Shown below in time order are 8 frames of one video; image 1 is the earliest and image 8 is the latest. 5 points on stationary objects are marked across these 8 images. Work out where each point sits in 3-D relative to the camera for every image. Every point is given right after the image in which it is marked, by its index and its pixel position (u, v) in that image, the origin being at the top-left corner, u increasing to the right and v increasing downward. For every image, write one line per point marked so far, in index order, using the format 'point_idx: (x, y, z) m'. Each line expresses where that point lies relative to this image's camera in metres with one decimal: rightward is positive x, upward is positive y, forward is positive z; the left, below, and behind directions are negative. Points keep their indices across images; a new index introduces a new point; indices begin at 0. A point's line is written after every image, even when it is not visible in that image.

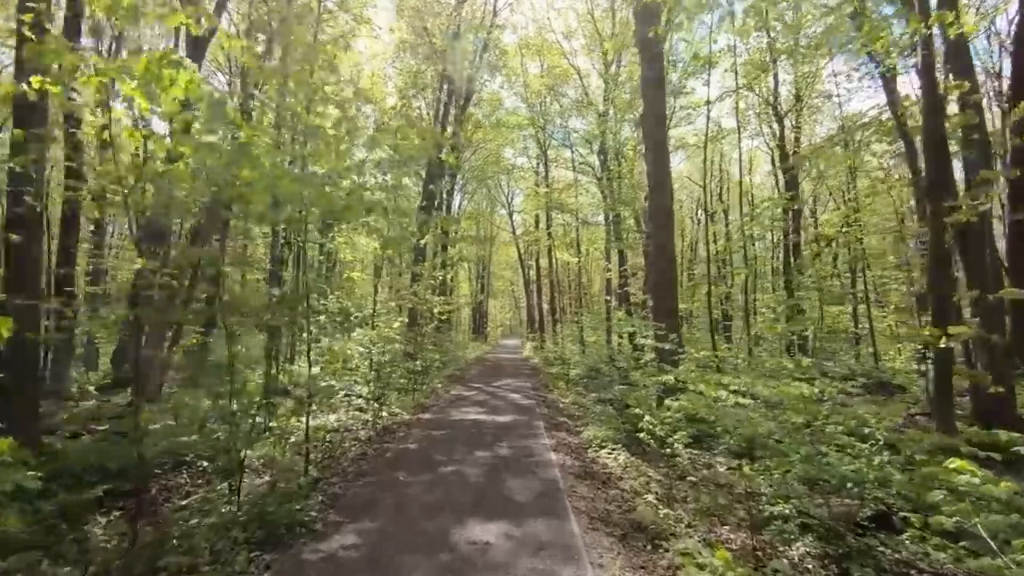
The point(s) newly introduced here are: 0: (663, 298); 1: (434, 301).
0: (+2.0, 0.0, +8.7) m
1: (-2.1, -0.5, +16.0) m
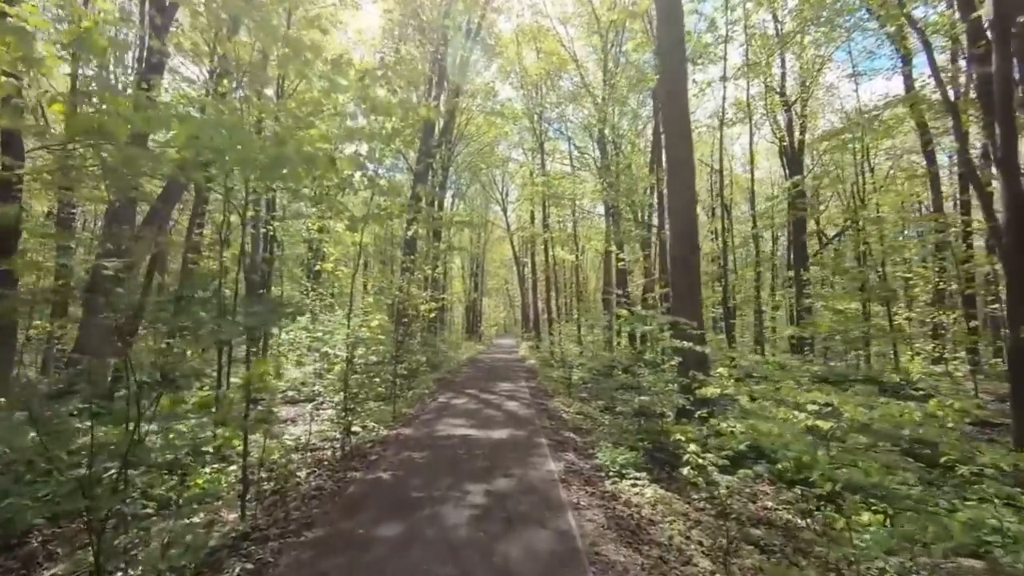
0: (+2.0, +0.1, +7.5) m
1: (-2.2, -0.4, +14.7) m
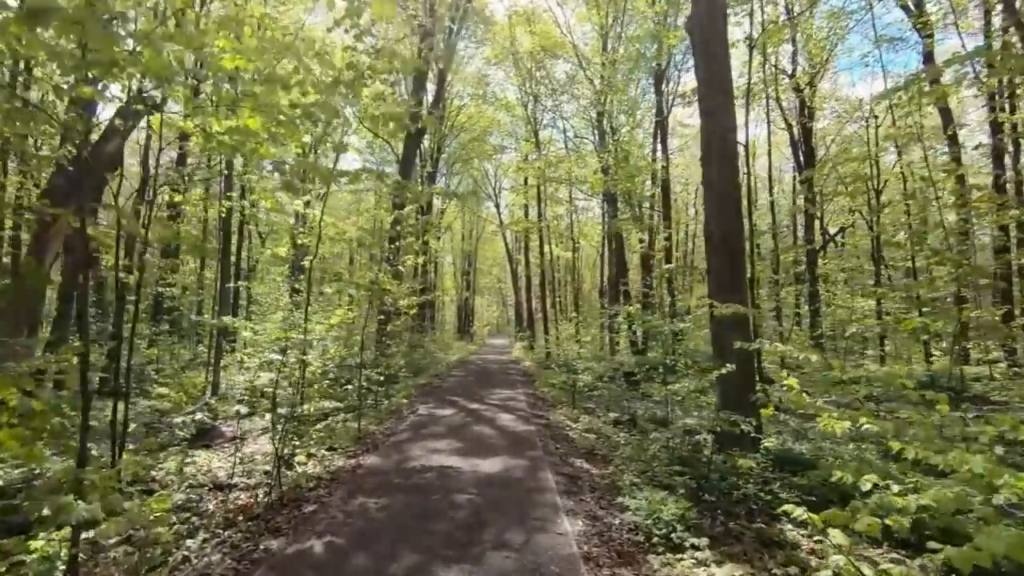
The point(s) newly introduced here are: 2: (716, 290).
0: (+1.9, +0.2, +5.9) m
1: (-2.4, -0.2, +13.1) m
2: (+1.9, 0.0, +5.9) m
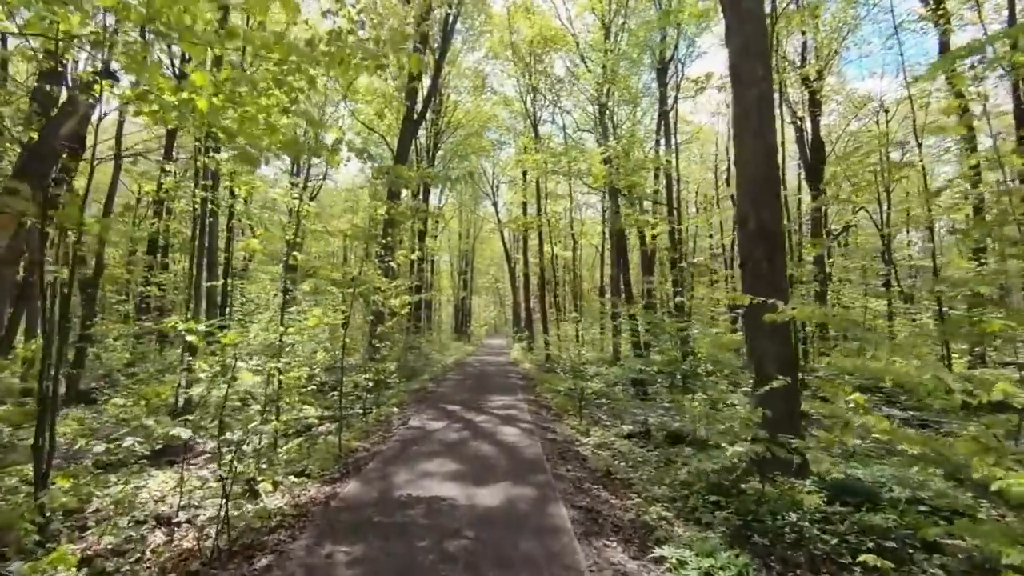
0: (+2.0, +0.3, +5.1) m
1: (-2.4, -0.2, +12.3) m
2: (+1.9, +0.1, +5.1) m
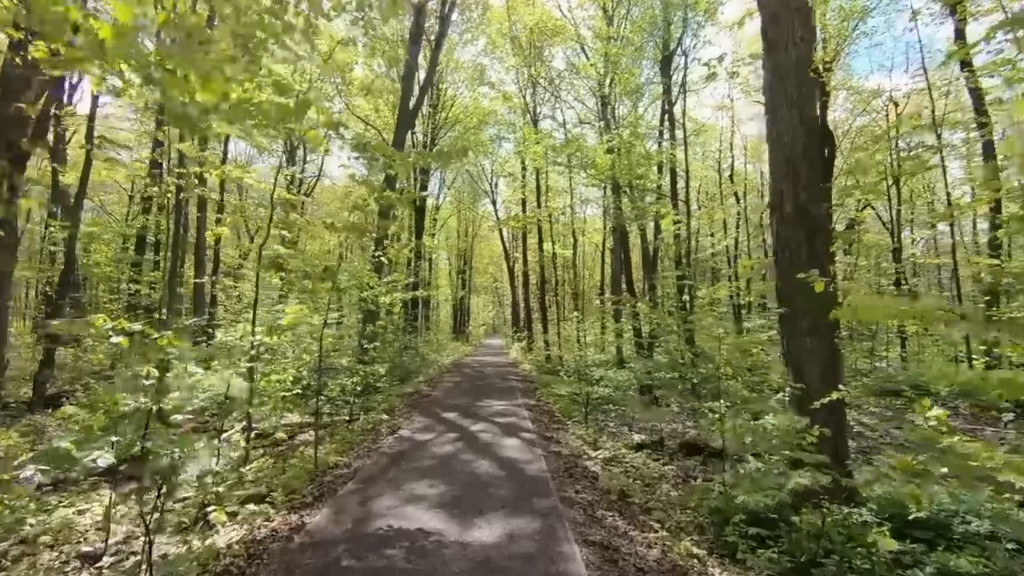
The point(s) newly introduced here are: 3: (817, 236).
0: (+2.0, +0.3, +4.4) m
1: (-2.4, -0.2, +11.6) m
2: (+1.9, +0.1, +4.4) m
3: (+2.1, +0.3, +4.3) m
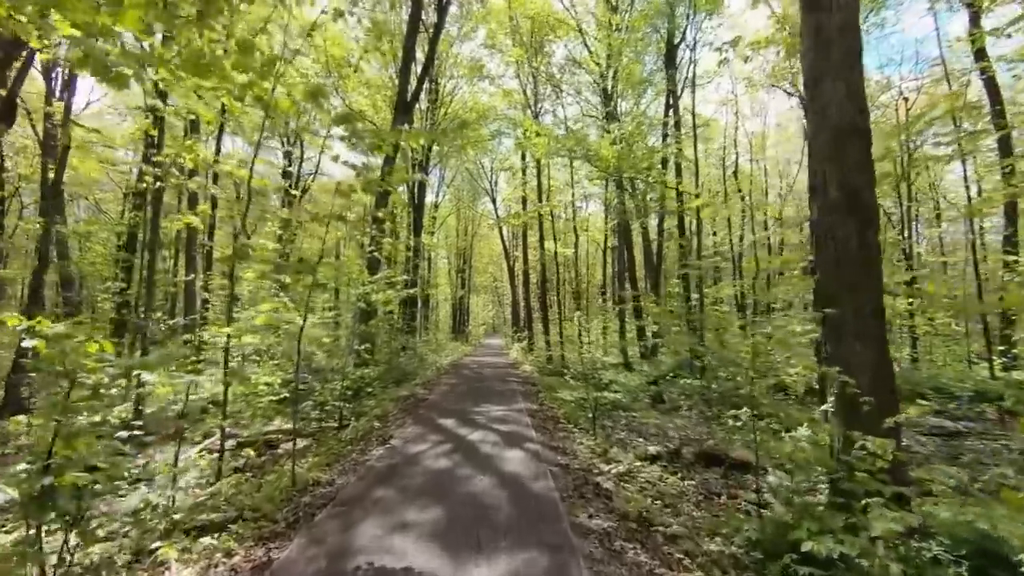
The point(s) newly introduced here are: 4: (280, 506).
0: (+2.0, +0.4, +3.8) m
1: (-2.4, -0.1, +11.0) m
2: (+2.0, +0.1, +3.8) m
3: (+2.1, +0.4, +3.8) m
4: (-1.6, -1.5, +4.2) m
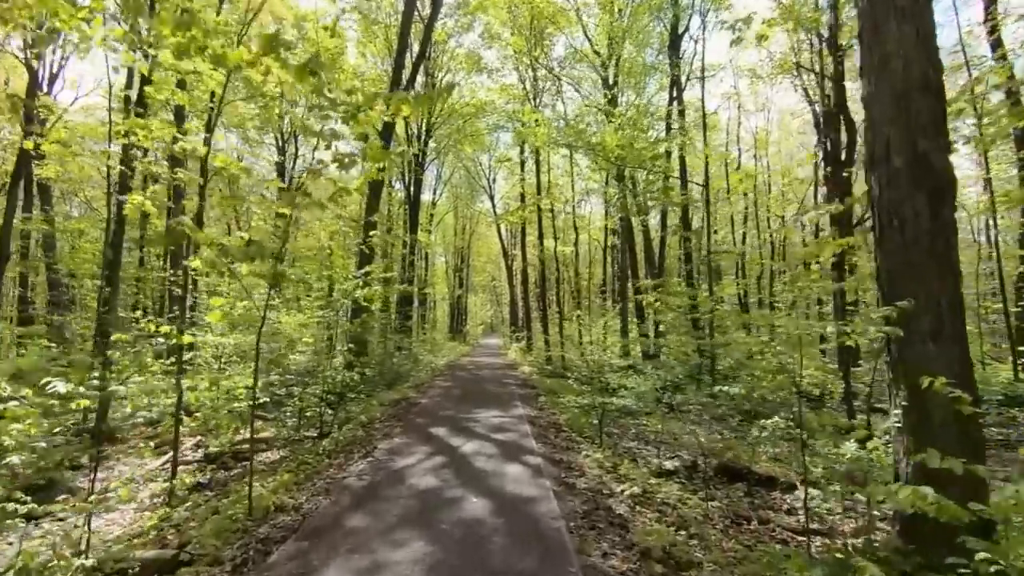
0: (+2.0, +0.4, +3.2) m
1: (-2.4, -0.1, +10.4) m
2: (+2.0, +0.2, +3.2) m
3: (+2.1, +0.4, +3.1) m
4: (-1.6, -1.4, +3.5) m
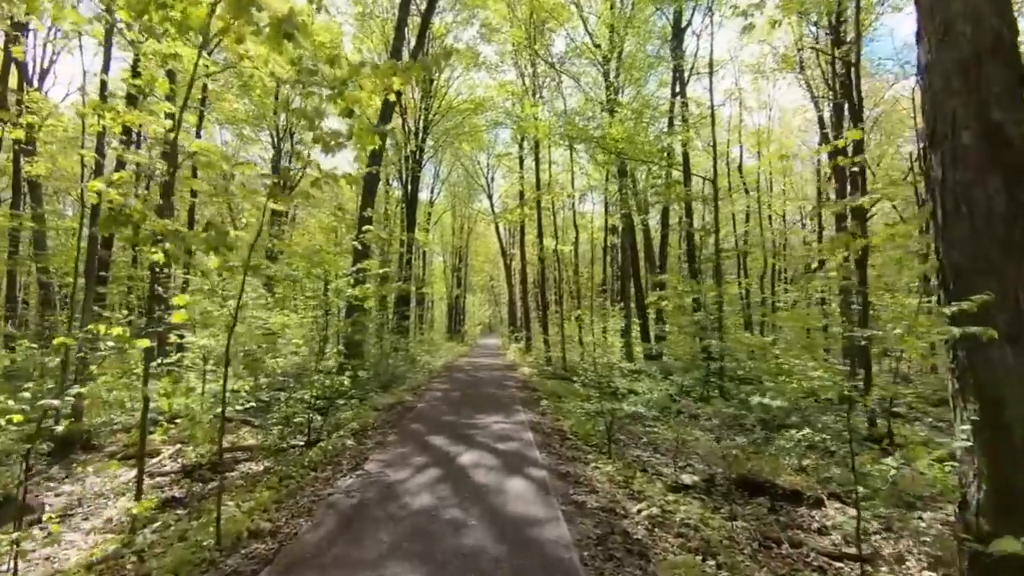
0: (+2.0, +0.4, +2.7) m
1: (-2.4, -0.1, +9.9) m
2: (+2.0, +0.2, +2.7) m
3: (+2.2, +0.4, +2.7) m
4: (-1.6, -1.4, +3.1) m
